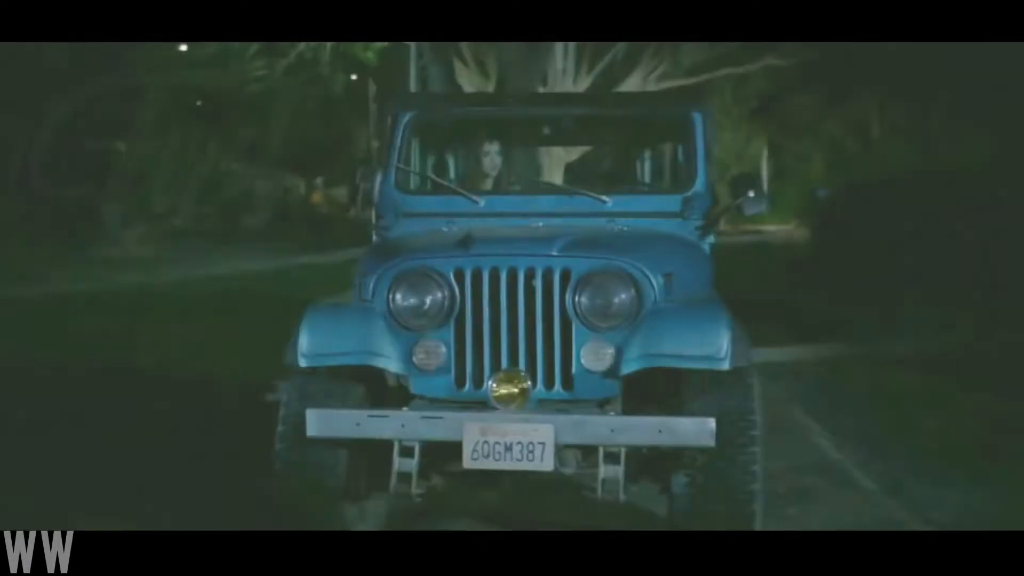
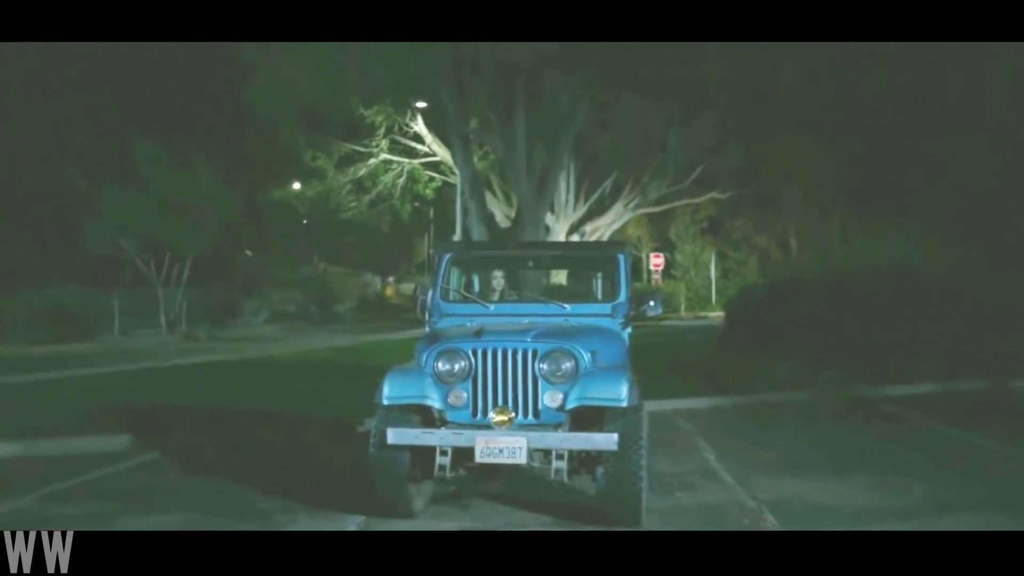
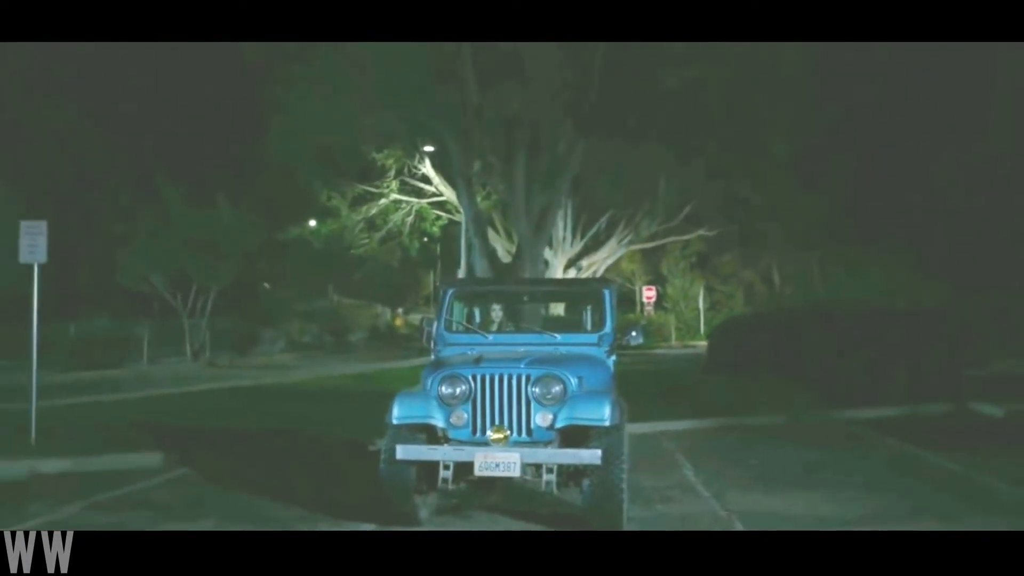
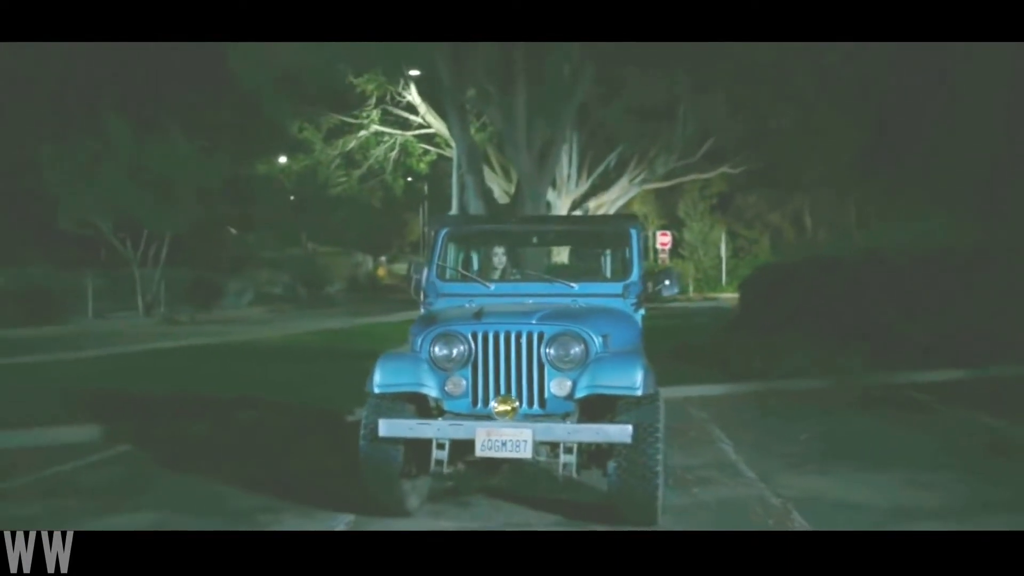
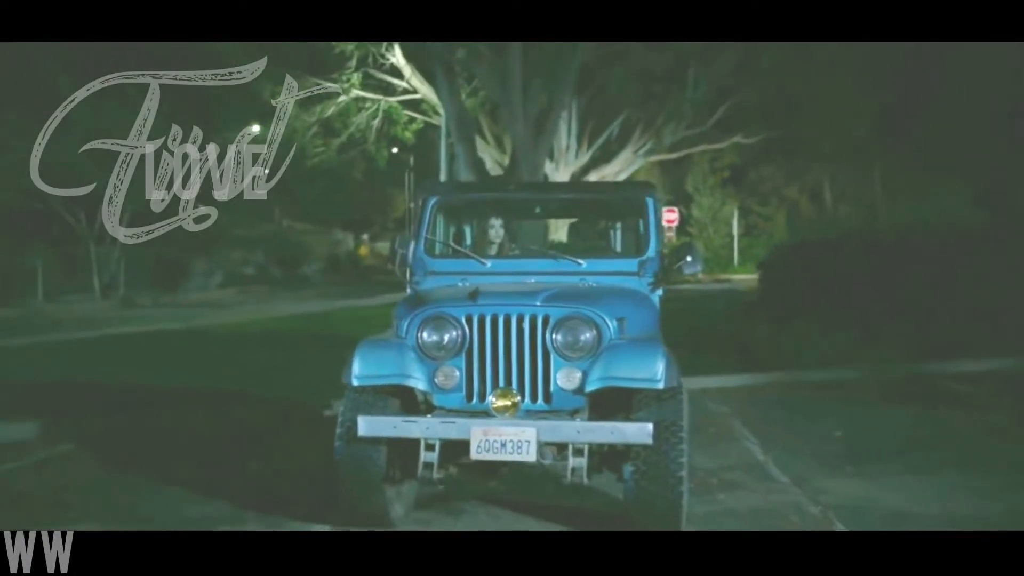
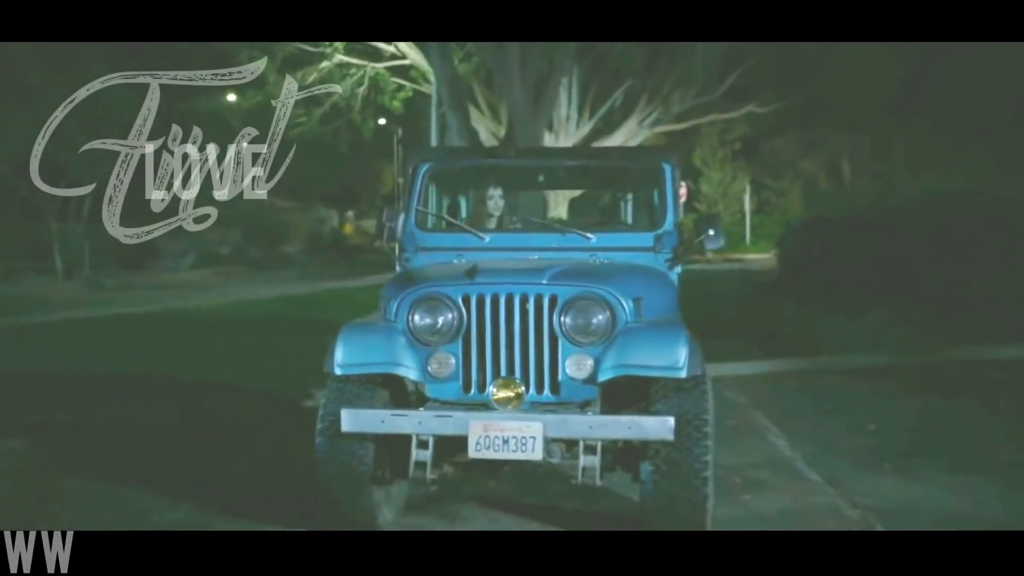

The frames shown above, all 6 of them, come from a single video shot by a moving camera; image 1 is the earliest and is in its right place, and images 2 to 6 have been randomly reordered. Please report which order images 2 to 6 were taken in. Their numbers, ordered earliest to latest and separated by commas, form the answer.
6, 5, 4, 2, 3
